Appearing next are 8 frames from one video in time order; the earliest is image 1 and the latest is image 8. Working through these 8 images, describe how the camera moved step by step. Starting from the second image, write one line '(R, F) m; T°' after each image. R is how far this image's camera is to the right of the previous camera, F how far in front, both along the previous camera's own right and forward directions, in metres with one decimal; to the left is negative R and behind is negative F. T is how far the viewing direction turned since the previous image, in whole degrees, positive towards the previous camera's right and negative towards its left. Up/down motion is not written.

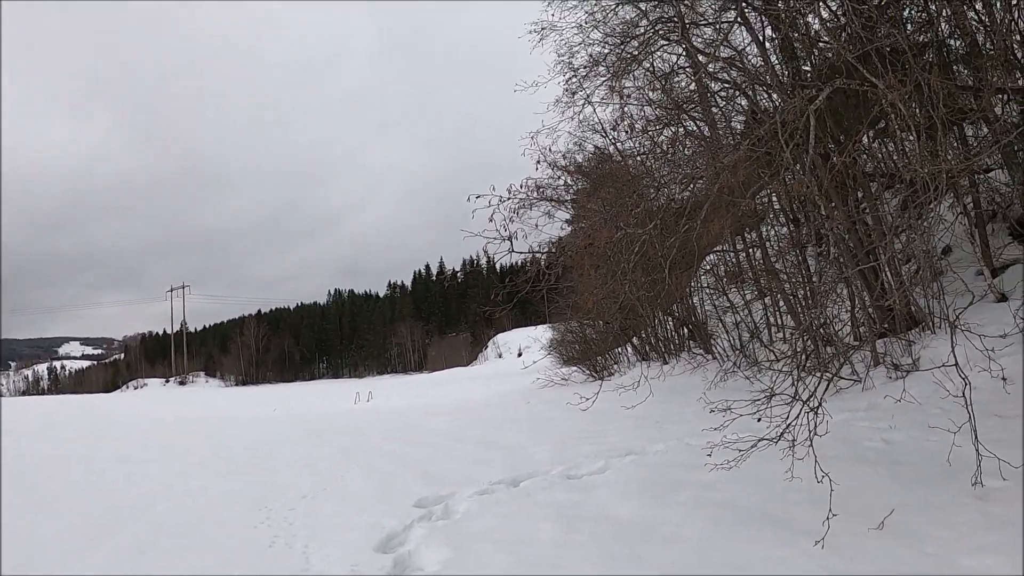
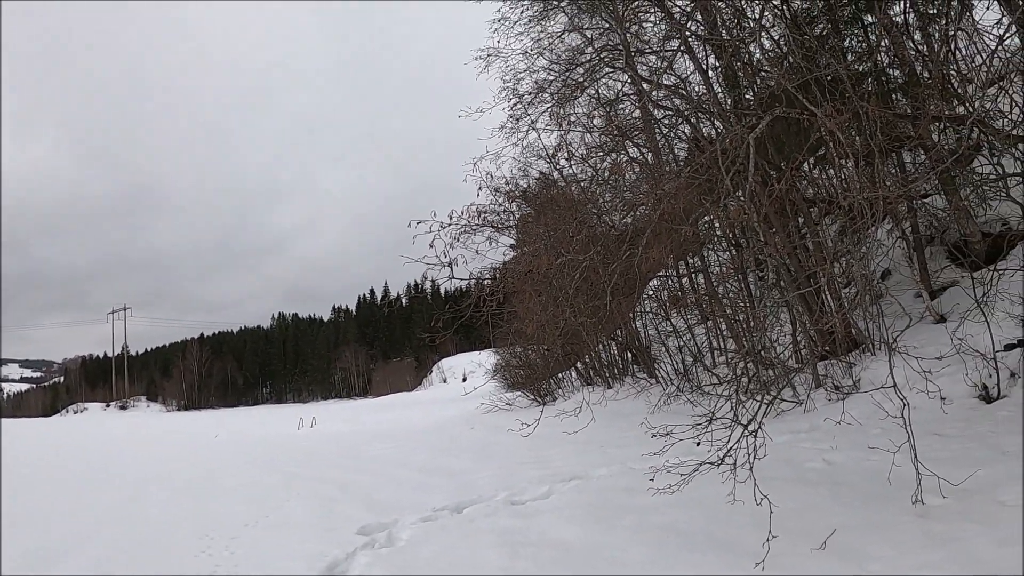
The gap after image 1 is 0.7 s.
(0.0, 0.0) m; +5°
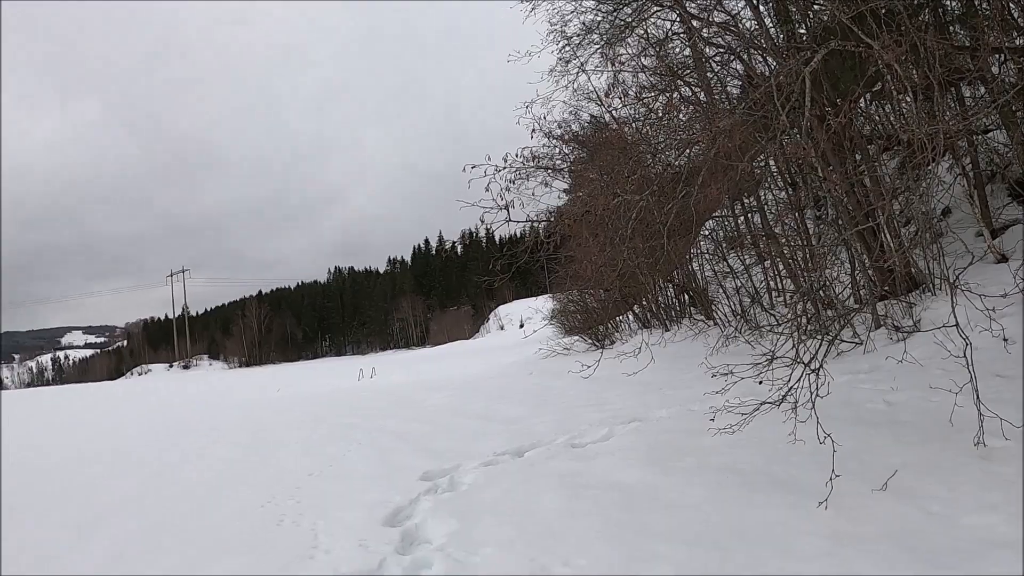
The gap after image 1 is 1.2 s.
(0.0, 0.0) m; -5°
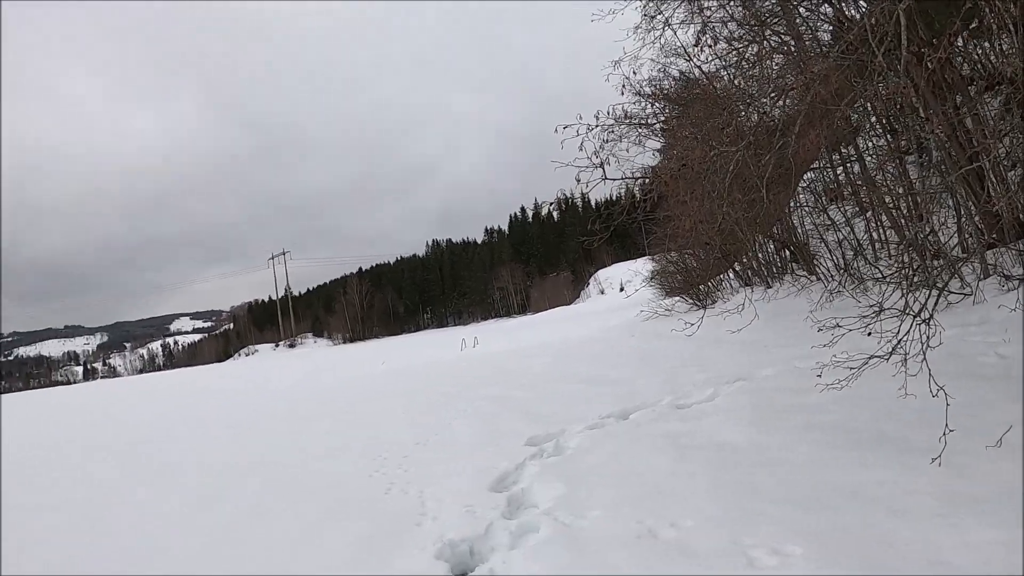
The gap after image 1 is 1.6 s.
(0.0, -0.1) m; -9°
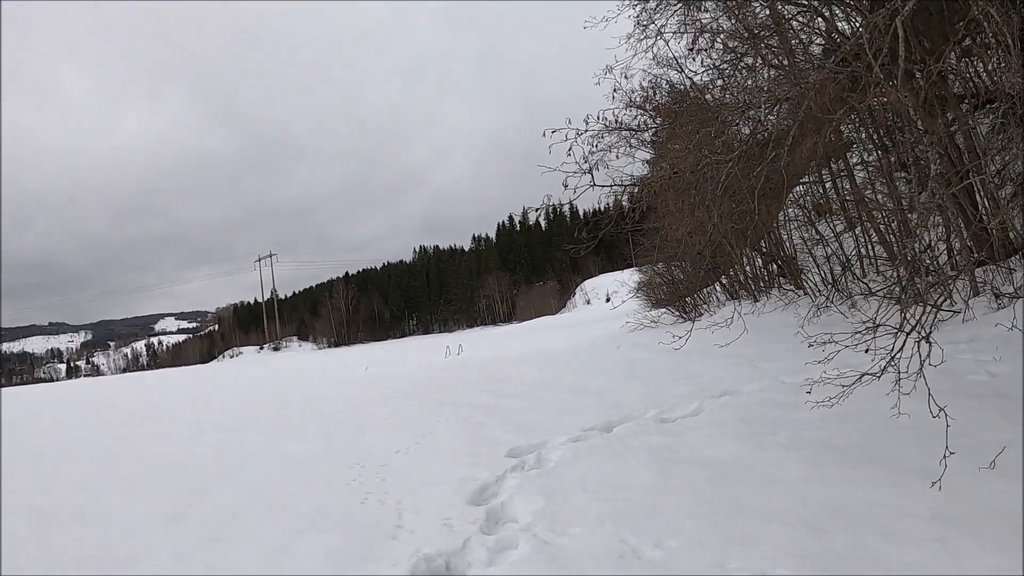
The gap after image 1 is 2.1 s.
(0.0, 0.0) m; +1°
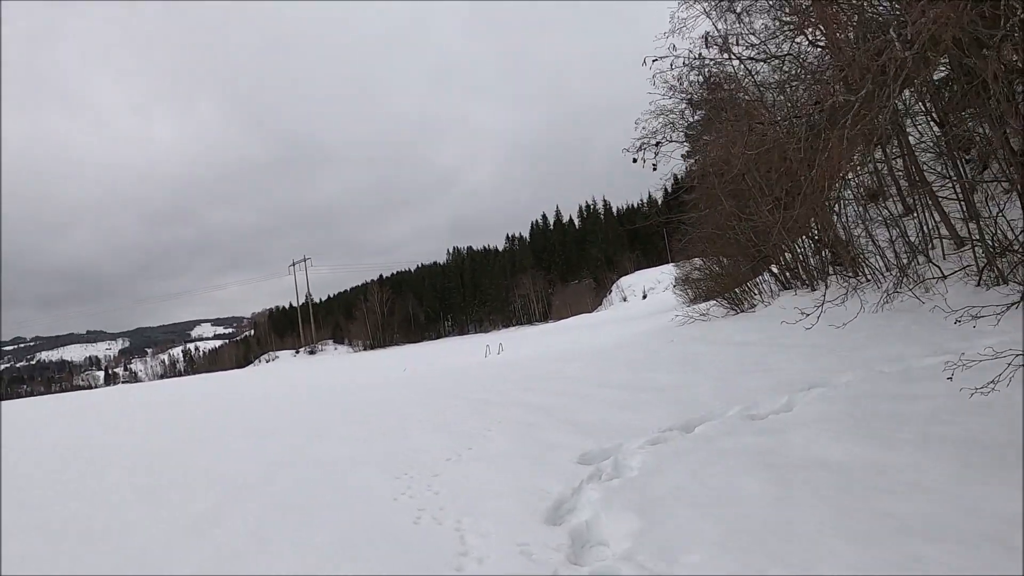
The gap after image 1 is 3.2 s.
(-0.2, +0.5) m; -3°
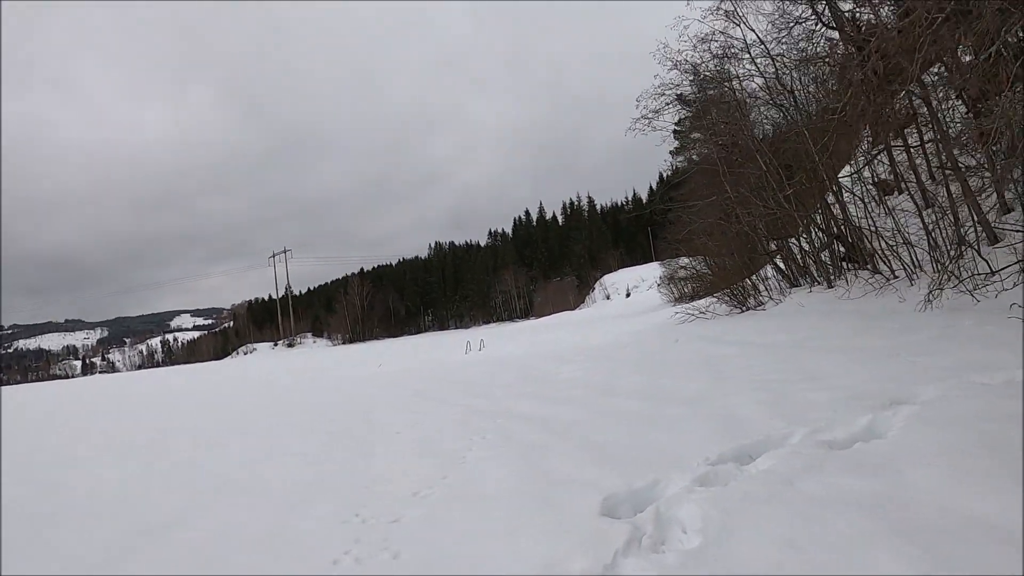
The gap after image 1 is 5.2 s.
(-0.1, +0.9) m; +2°
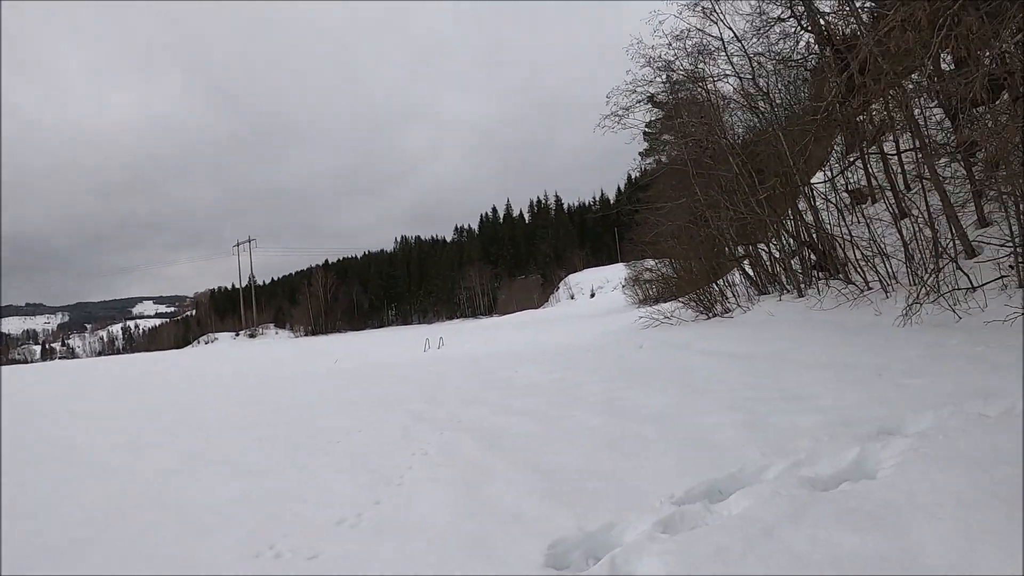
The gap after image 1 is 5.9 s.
(+0.1, +0.4) m; +3°
